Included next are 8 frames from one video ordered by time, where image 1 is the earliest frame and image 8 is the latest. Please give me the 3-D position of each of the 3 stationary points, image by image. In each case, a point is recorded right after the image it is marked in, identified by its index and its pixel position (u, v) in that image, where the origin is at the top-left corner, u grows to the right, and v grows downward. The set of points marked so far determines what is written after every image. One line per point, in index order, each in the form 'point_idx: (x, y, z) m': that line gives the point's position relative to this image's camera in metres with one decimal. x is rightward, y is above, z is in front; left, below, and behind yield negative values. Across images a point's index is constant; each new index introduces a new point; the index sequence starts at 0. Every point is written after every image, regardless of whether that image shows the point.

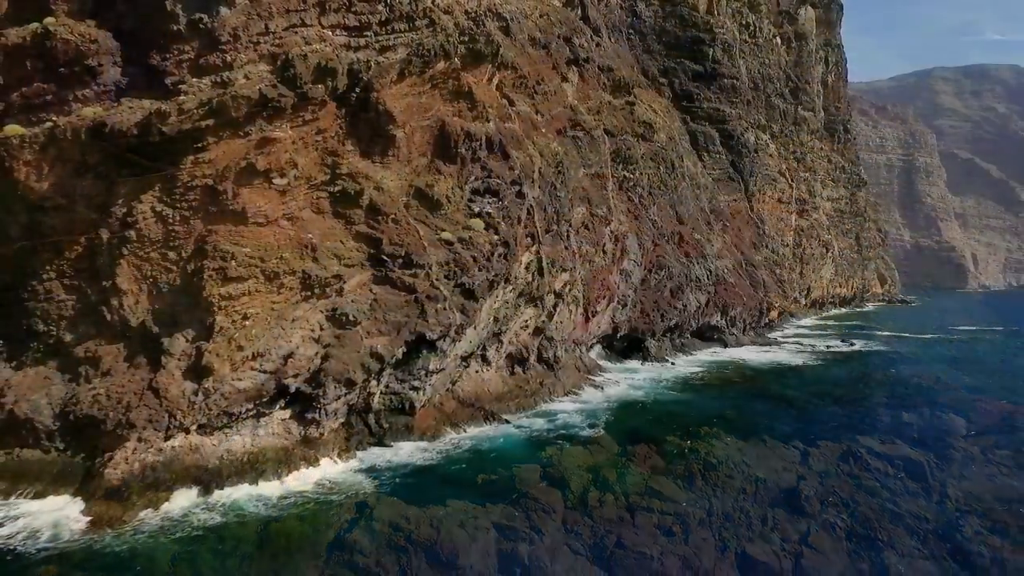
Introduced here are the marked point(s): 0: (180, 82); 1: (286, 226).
0: (-8.1, +5.1, +18.3) m
1: (-5.5, +1.5, +18.4) m
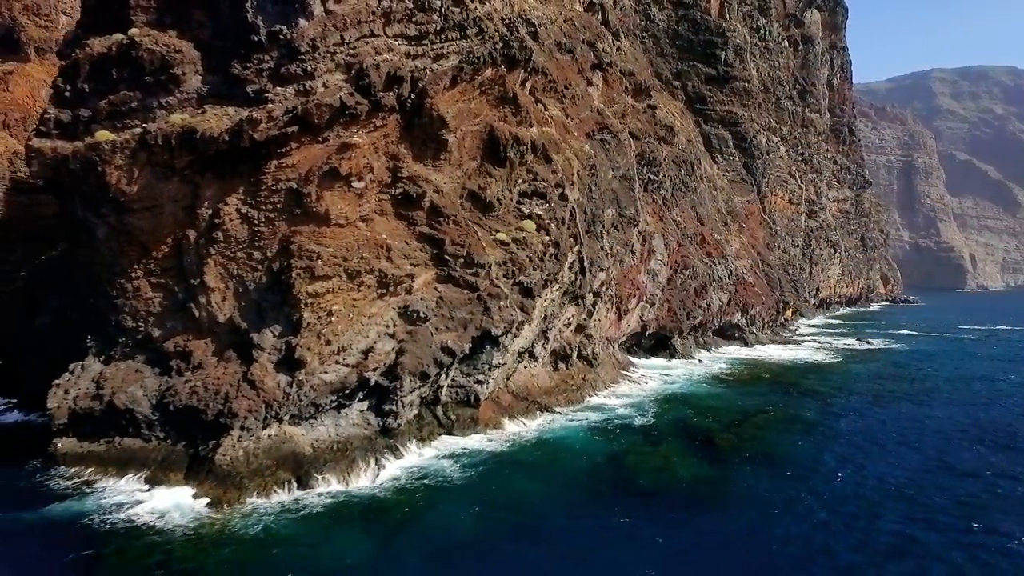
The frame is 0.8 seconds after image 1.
0: (-6.4, +5.1, +19.3) m
1: (-3.9, +1.6, +19.4) m
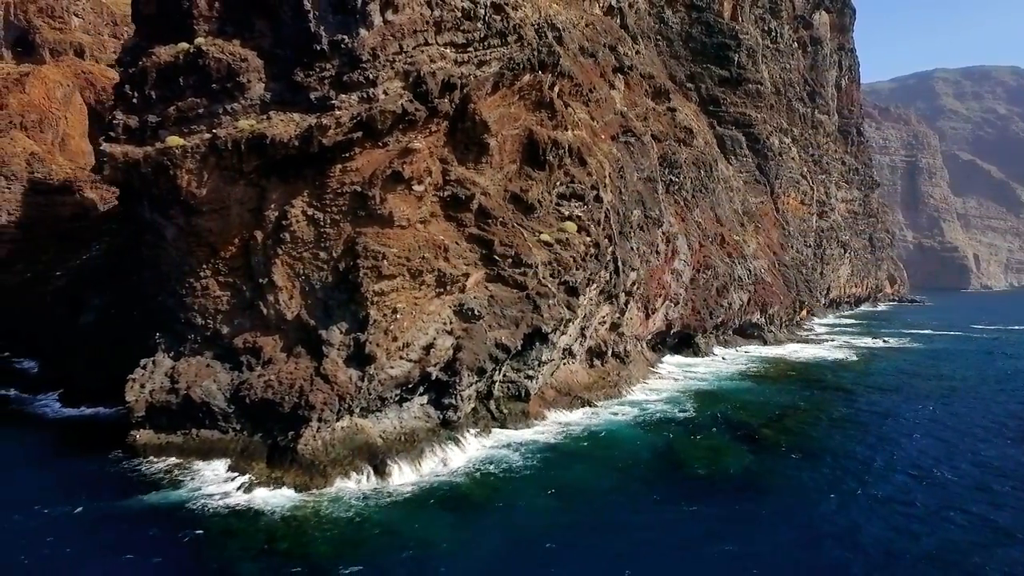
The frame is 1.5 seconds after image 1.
0: (-5.0, +5.2, +20.1) m
1: (-2.4, +1.6, +20.3) m
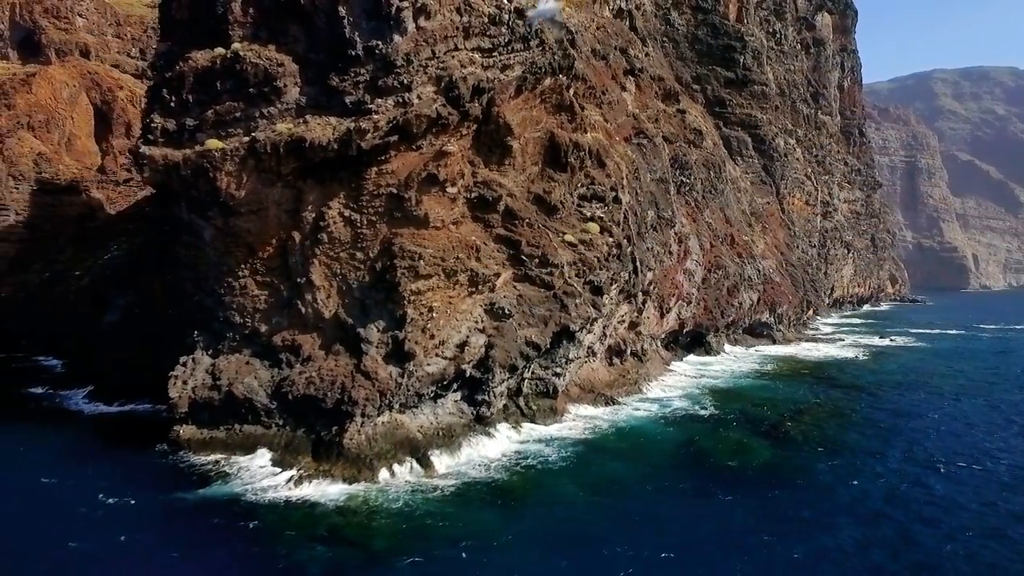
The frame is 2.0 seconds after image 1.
0: (-4.2, +5.2, +20.6) m
1: (-1.6, +1.6, +20.8) m
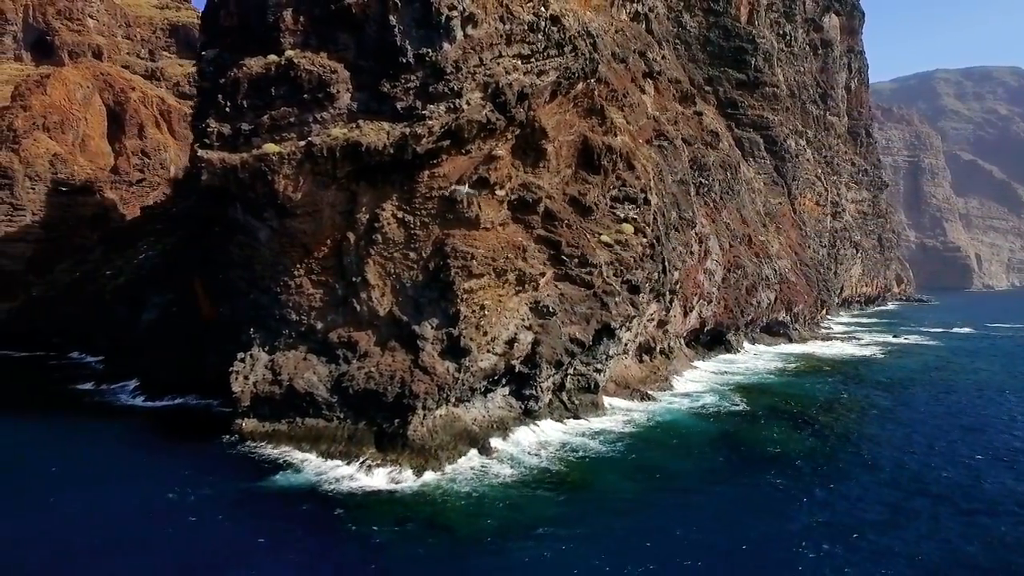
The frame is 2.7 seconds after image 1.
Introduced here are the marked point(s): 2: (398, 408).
0: (-2.9, +5.2, +21.4) m
1: (-0.3, +1.7, +21.6) m
2: (-2.8, -3.0, +18.6) m
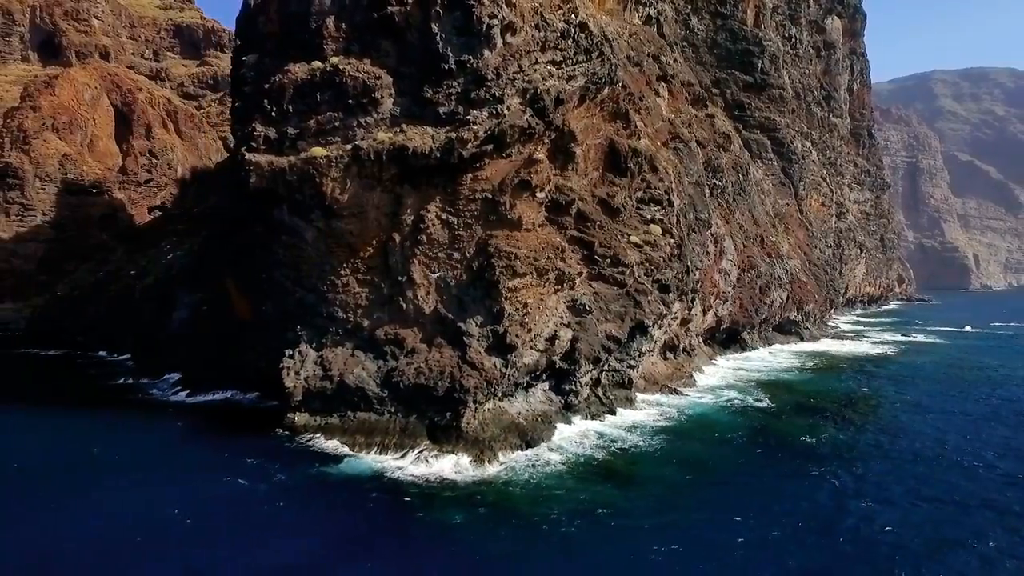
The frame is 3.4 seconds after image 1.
0: (-1.7, +5.2, +22.2) m
1: (+0.9, +1.7, +22.4) m
2: (-1.7, -3.0, +19.4) m
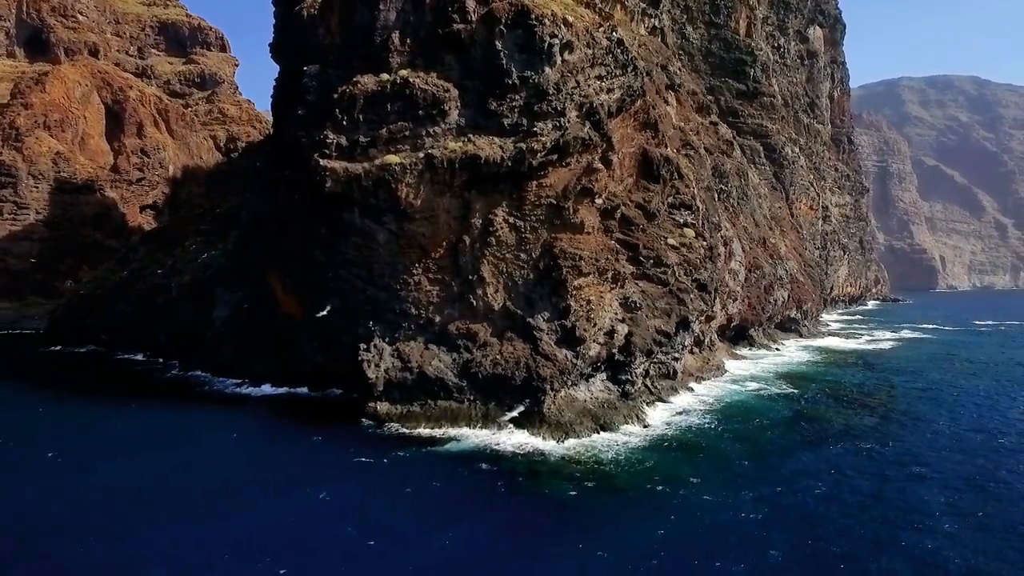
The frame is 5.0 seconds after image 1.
0: (+0.2, +5.3, +24.0) m
1: (+2.8, +1.7, +24.2) m
2: (+0.3, -2.9, +21.2) m
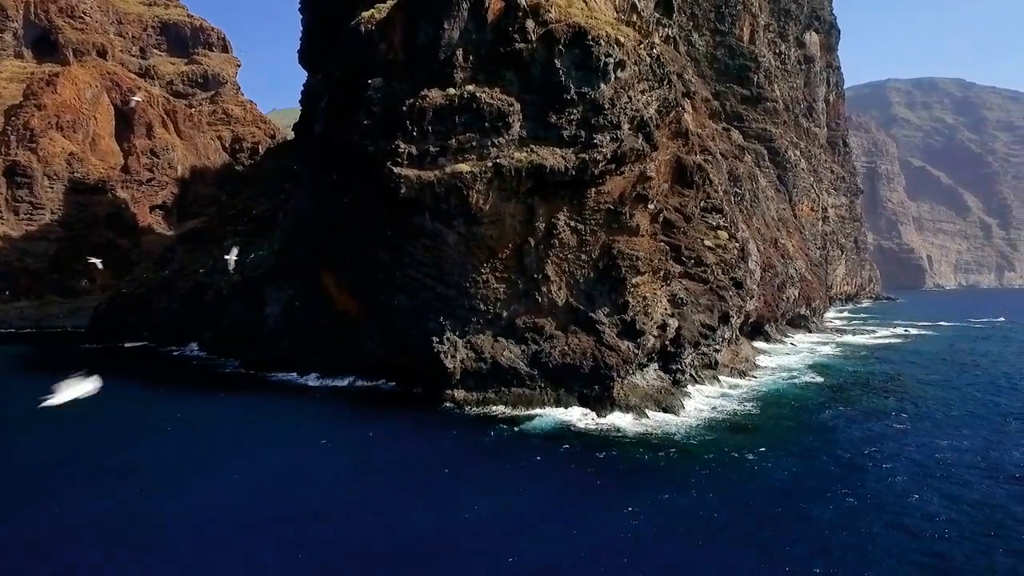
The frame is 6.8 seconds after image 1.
0: (+2.3, +5.4, +26.2) m
1: (+4.8, +1.8, +26.5) m
2: (+2.5, -2.8, +23.4) m
